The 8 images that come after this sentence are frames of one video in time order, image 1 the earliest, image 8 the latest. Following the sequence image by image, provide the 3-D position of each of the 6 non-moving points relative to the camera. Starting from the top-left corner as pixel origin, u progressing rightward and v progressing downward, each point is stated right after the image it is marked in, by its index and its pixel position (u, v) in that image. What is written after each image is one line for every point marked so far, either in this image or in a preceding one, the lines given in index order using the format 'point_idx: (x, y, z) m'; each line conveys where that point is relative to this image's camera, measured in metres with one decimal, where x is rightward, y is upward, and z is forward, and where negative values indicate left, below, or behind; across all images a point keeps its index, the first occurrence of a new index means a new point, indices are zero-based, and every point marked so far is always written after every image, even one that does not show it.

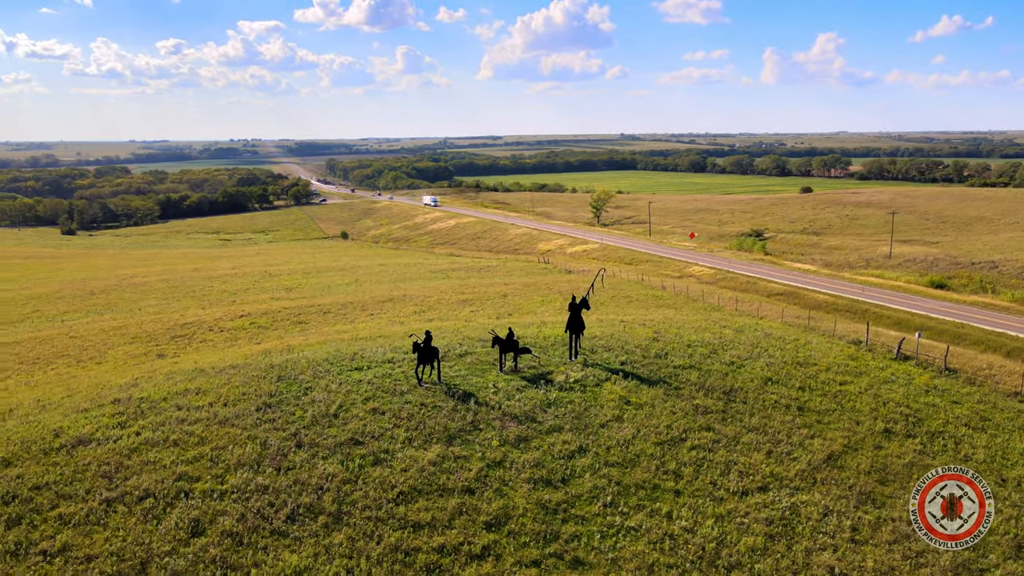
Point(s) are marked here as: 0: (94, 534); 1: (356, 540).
0: (-8.4, -4.9, +14.5) m
1: (-3.1, -5.0, +14.5) m
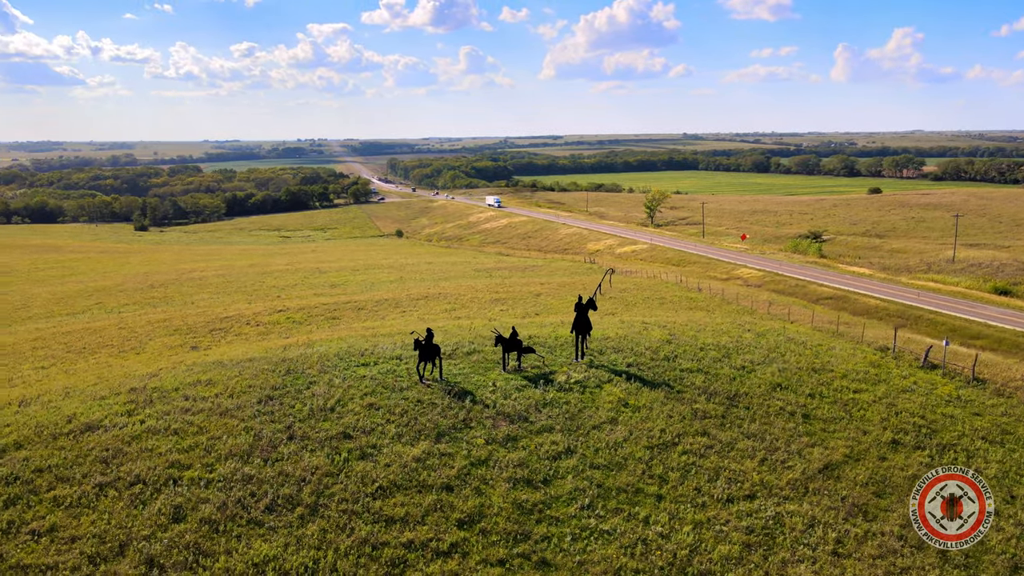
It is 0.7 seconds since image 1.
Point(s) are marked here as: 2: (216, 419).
0: (-9.0, -4.7, +15.1) m
1: (-3.7, -4.9, +14.7) m
2: (-8.1, -3.5, +19.7) m
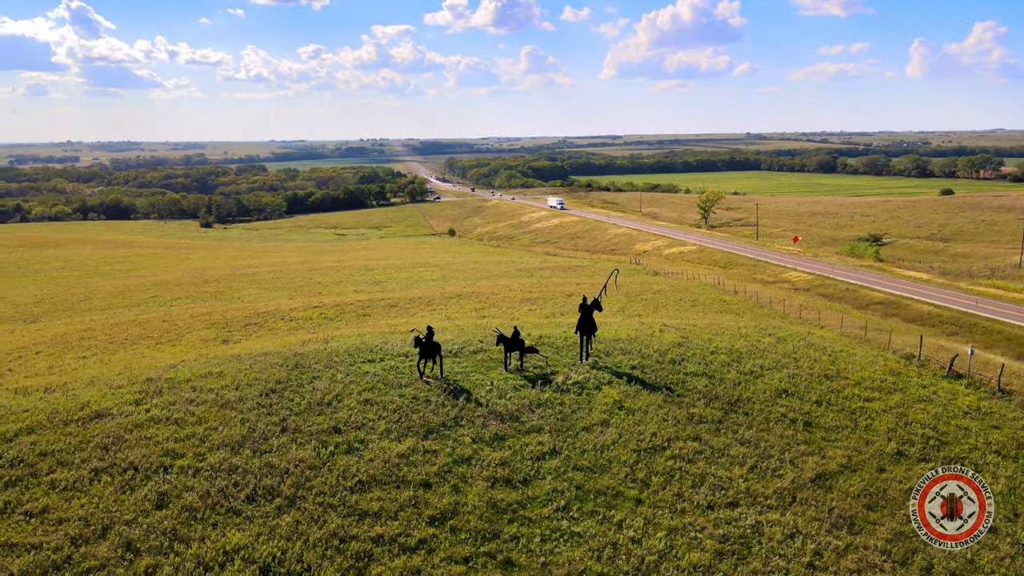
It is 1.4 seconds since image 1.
0: (-9.6, -4.6, +15.8) m
1: (-4.4, -4.9, +15.0) m
2: (-8.3, -3.4, +20.3) m
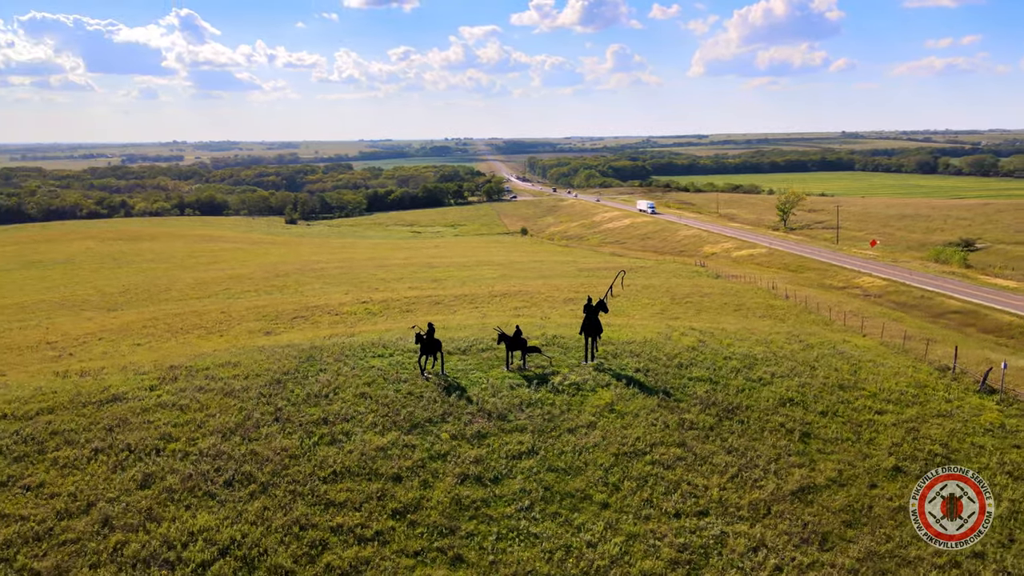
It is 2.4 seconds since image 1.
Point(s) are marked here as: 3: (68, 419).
0: (-10.3, -4.4, +16.9) m
1: (-5.2, -4.7, +15.5) m
2: (-8.6, -3.2, +21.2) m
3: (-12.2, -3.6, +20.0) m
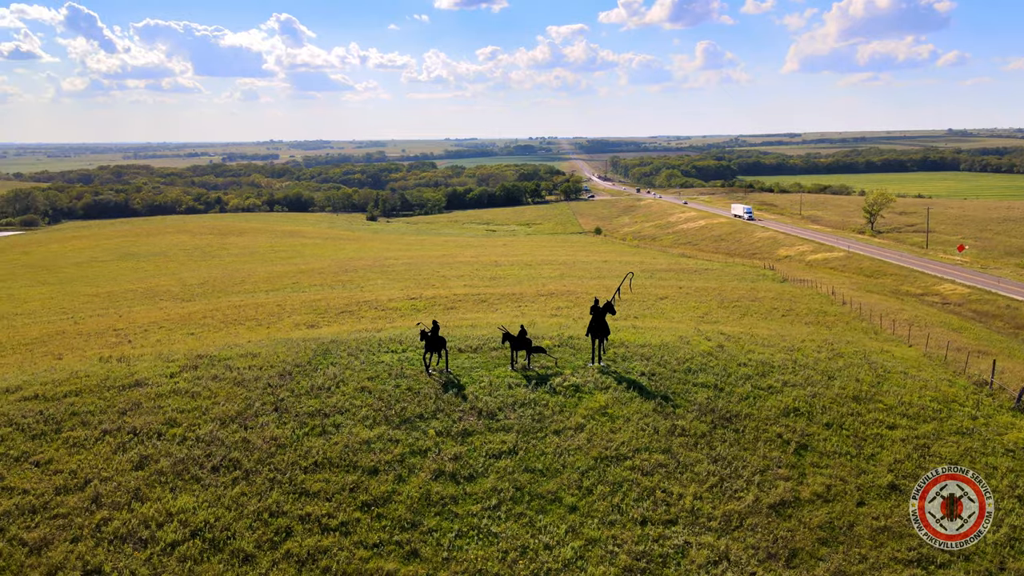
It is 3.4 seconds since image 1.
0: (-10.9, -4.1, +18.1) m
1: (-6.0, -4.6, +16.2) m
2: (-8.6, -3.0, +22.2) m
3: (-12.4, -3.3, +21.3) m
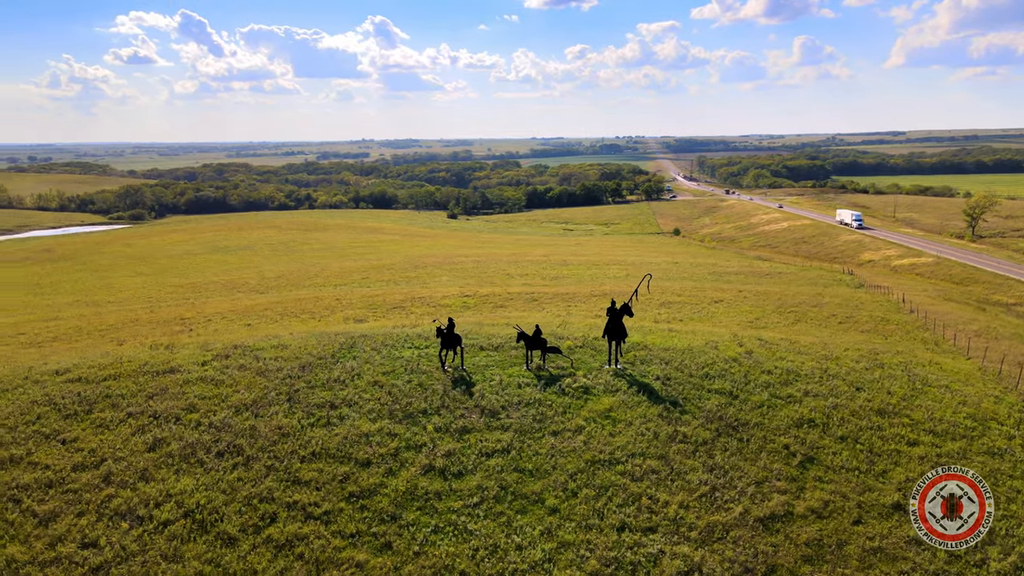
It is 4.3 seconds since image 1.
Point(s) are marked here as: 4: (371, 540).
0: (-11.0, -3.9, +19.3) m
1: (-6.3, -4.5, +16.9) m
2: (-8.3, -2.8, +23.1) m
3: (-12.1, -3.0, +22.7) m
4: (-2.9, -5.2, +14.9) m
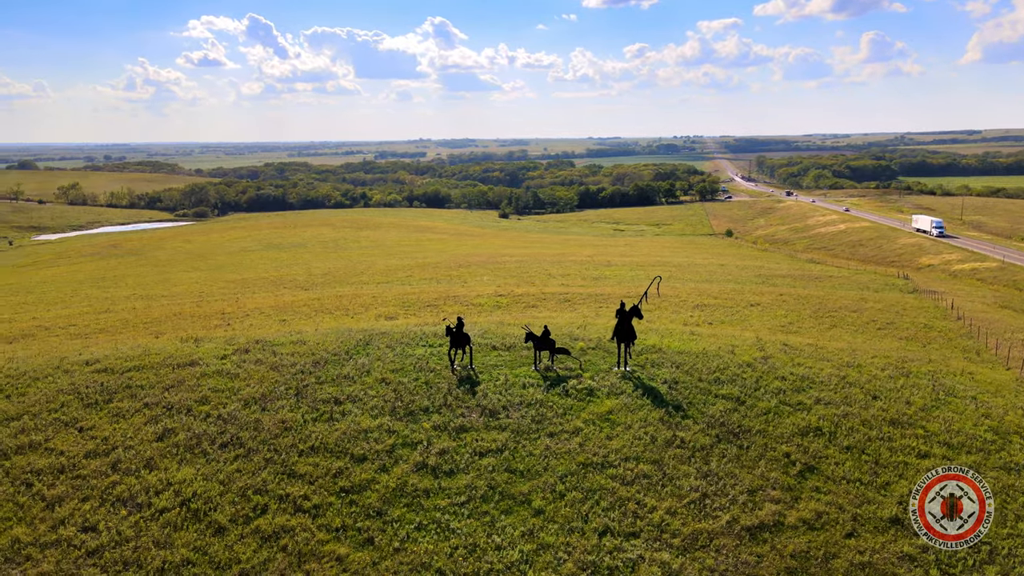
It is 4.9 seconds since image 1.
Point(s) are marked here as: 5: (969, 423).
0: (-11.0, -3.7, +20.1) m
1: (-6.5, -4.4, +17.3) m
2: (-8.0, -2.7, +23.7) m
3: (-11.9, -2.9, +23.5) m
4: (-3.3, -5.1, +15.1) m
5: (+12.8, -3.7, +20.2) m
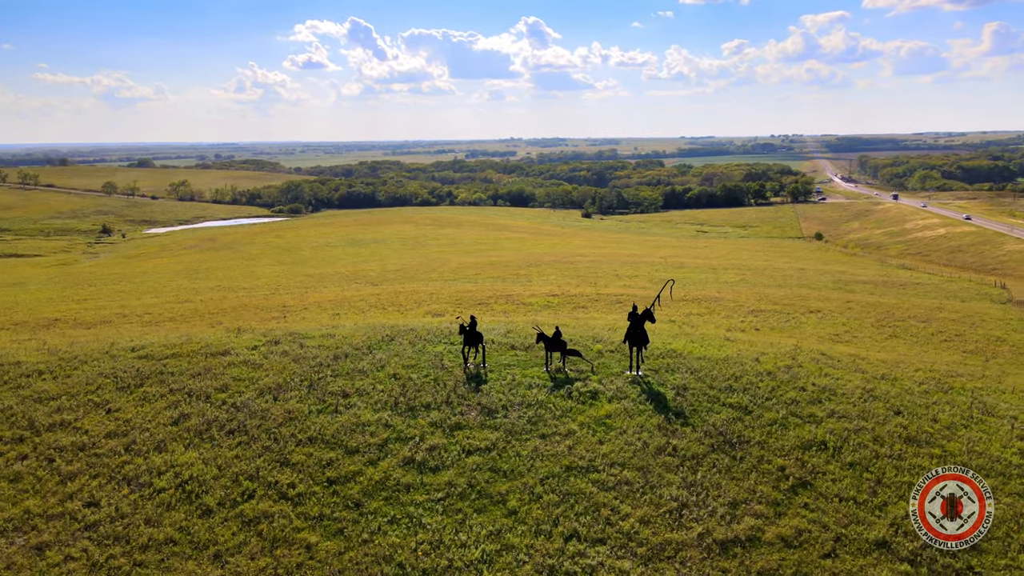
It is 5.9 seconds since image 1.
0: (-11.0, -3.5, +21.4) m
1: (-6.9, -4.2, +18.1) m
2: (-7.6, -2.5, +24.6) m
3: (-11.5, -2.6, +24.9) m
4: (-3.9, -5.1, +15.6) m
5: (+12.6, -4.0, +18.8) m
